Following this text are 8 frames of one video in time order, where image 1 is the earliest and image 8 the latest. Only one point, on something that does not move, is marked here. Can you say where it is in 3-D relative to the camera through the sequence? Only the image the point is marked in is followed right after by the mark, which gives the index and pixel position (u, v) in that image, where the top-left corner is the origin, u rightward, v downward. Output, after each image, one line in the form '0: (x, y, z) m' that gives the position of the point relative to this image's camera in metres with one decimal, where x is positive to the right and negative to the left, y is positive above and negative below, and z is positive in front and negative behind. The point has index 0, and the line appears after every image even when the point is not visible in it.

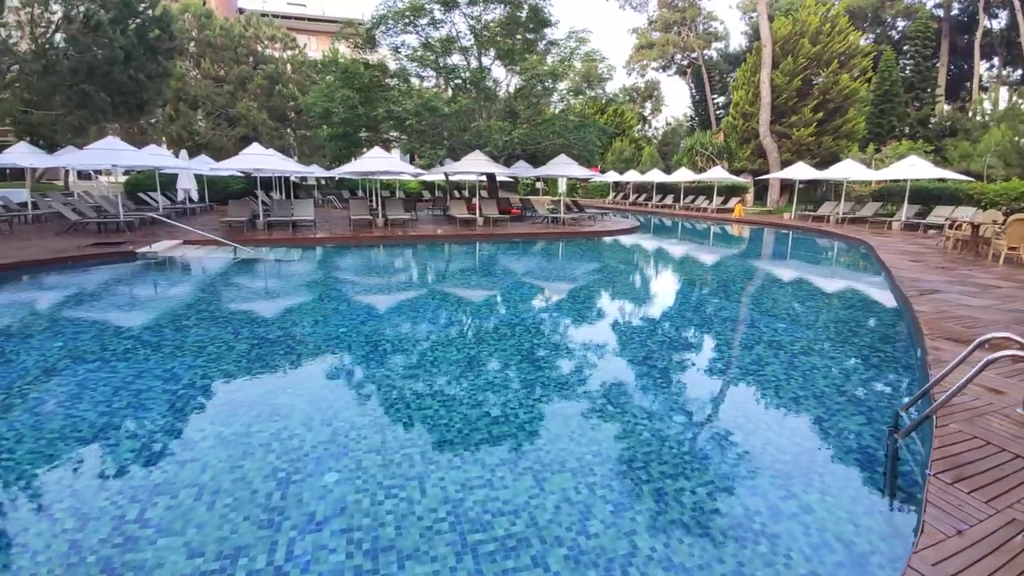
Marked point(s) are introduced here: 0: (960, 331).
0: (+3.6, -0.4, +4.1) m
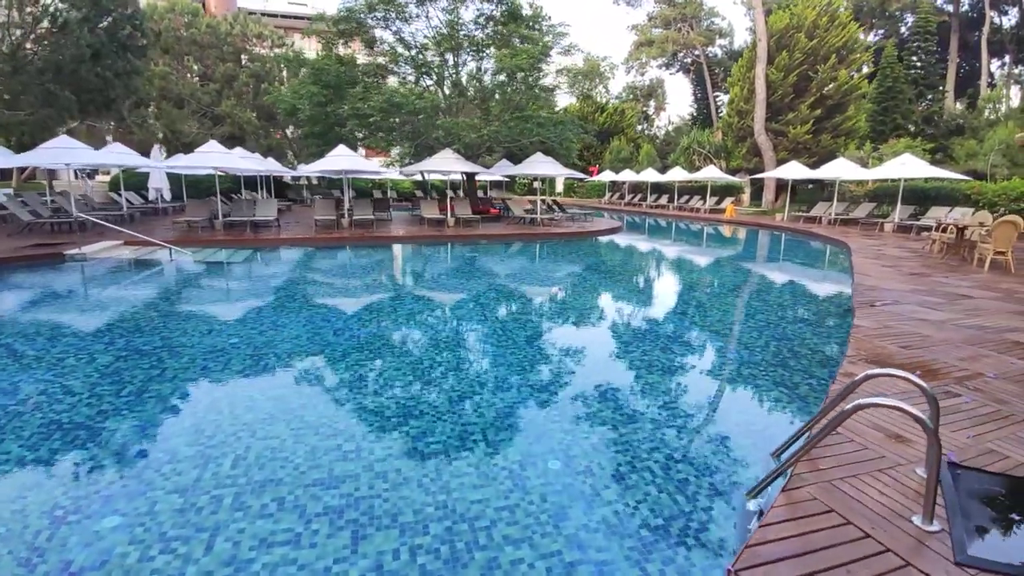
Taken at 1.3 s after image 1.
0: (+2.6, -0.5, +3.5) m
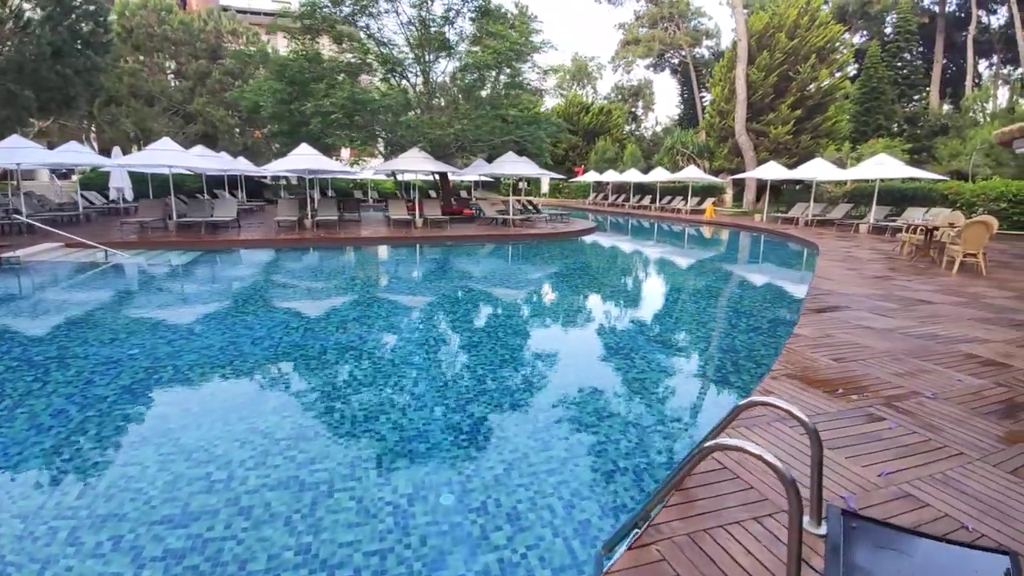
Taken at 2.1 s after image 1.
0: (+2.0, -0.5, +3.2) m
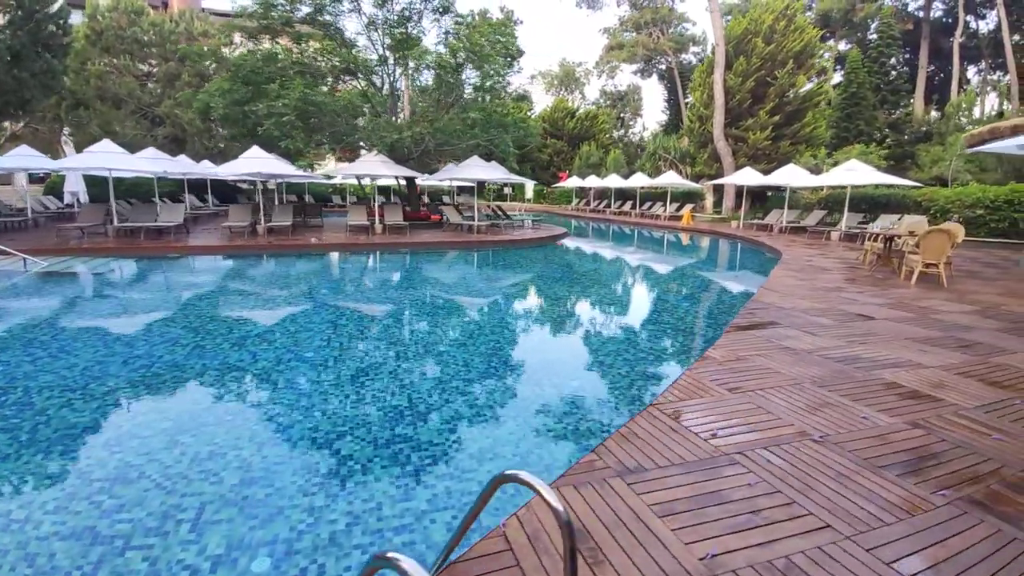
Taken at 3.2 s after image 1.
0: (+1.1, -0.7, +2.8) m
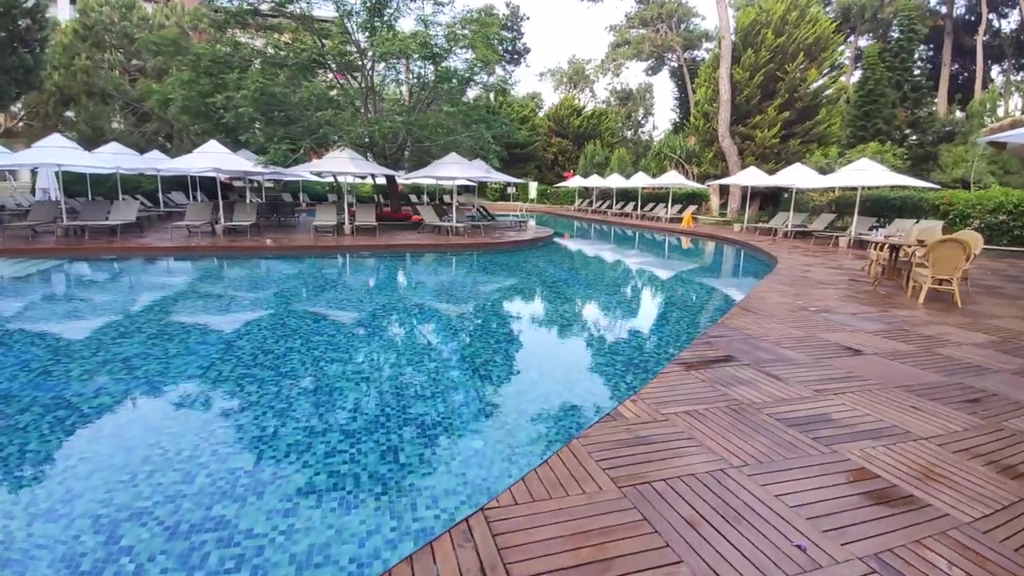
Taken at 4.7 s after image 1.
0: (+0.2, -0.8, +1.8) m
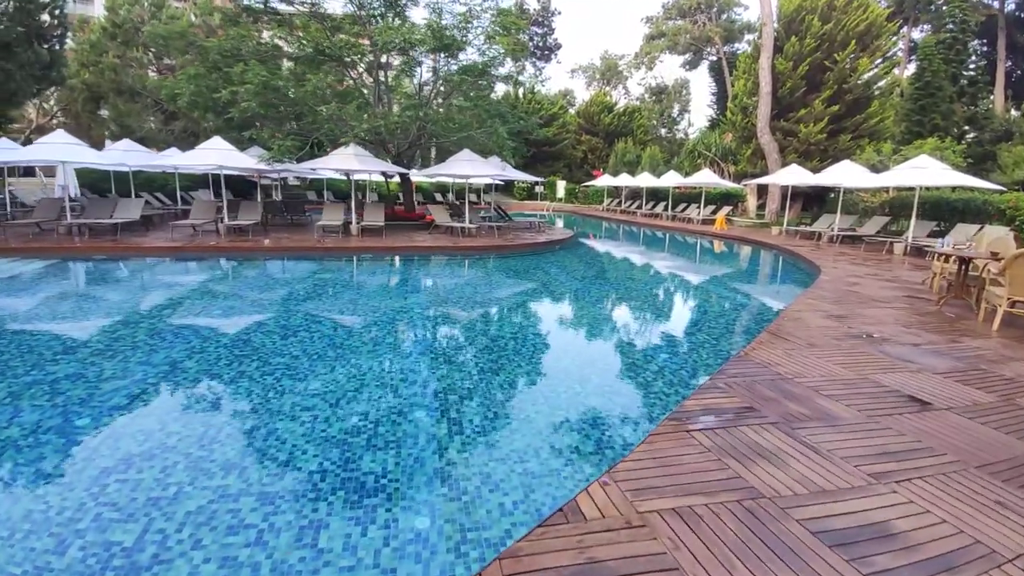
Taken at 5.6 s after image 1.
0: (-0.1, -1.0, +1.0) m
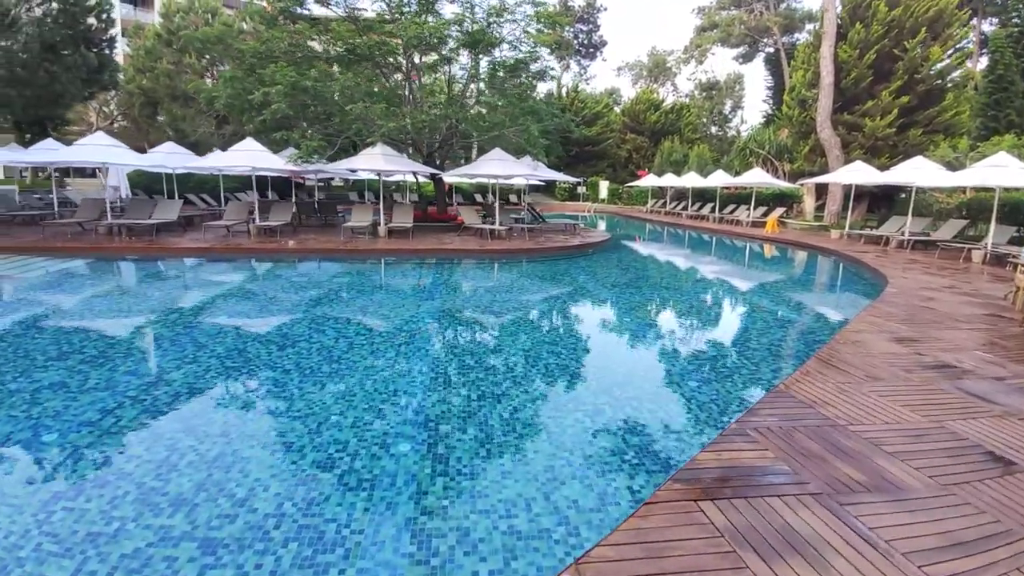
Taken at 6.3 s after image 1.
0: (-0.4, -1.1, +0.6) m
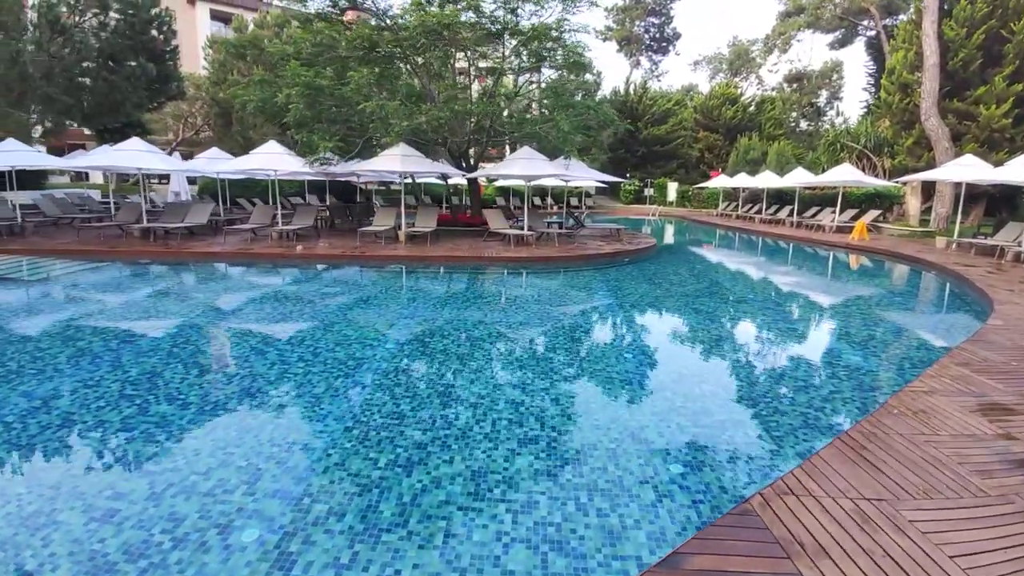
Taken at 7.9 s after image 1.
0: (-1.5, -1.3, -0.3) m
